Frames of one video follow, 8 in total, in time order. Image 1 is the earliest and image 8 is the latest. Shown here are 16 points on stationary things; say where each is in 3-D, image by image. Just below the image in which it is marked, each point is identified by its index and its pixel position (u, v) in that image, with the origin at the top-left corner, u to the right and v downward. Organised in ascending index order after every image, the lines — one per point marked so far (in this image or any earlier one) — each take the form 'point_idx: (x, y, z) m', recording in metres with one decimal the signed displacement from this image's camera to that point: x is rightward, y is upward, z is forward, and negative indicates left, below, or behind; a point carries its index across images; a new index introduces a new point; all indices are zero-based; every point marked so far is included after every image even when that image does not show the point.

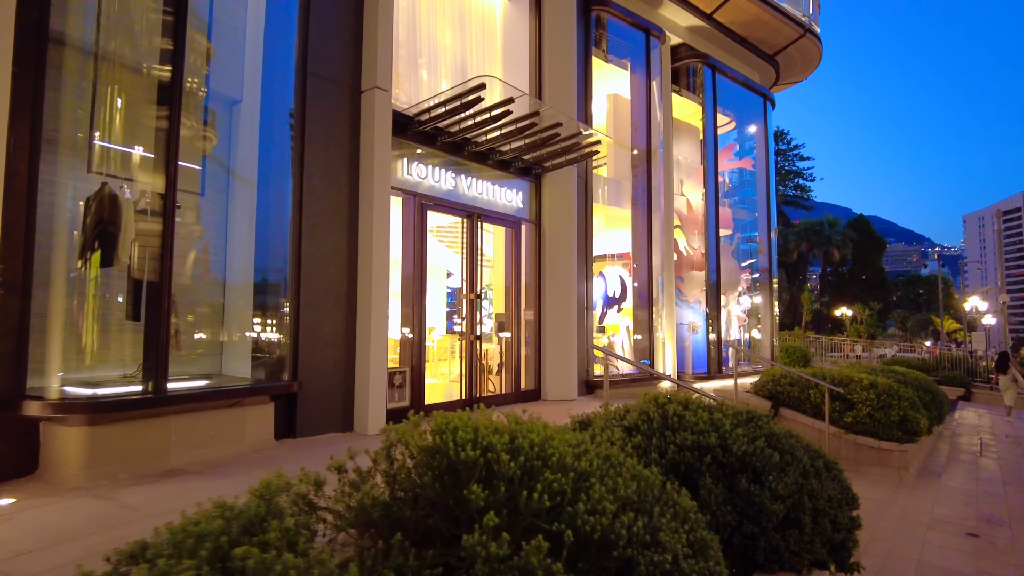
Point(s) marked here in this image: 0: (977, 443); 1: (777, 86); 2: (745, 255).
0: (+7.2, -2.4, +10.6) m
1: (+7.7, +5.9, +19.8) m
2: (+5.8, +0.8, +17.2) m
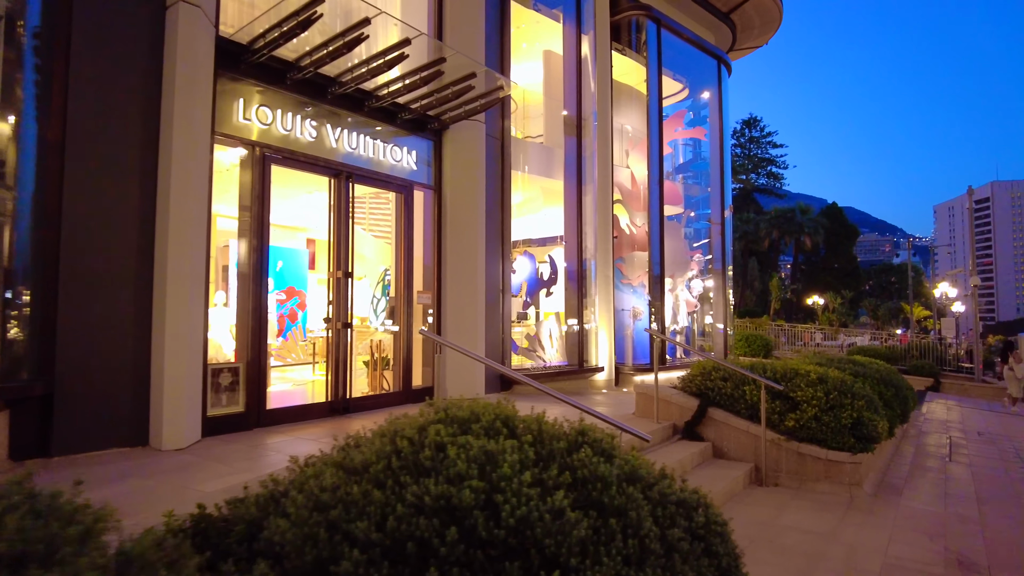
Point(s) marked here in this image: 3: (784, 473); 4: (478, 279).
0: (+5.8, -2.1, +9.1) m
1: (+6.0, +6.4, +18.3) m
2: (+4.2, +1.2, +15.6) m
3: (+2.5, -1.7, +6.3) m
4: (-0.5, +0.1, +9.3) m
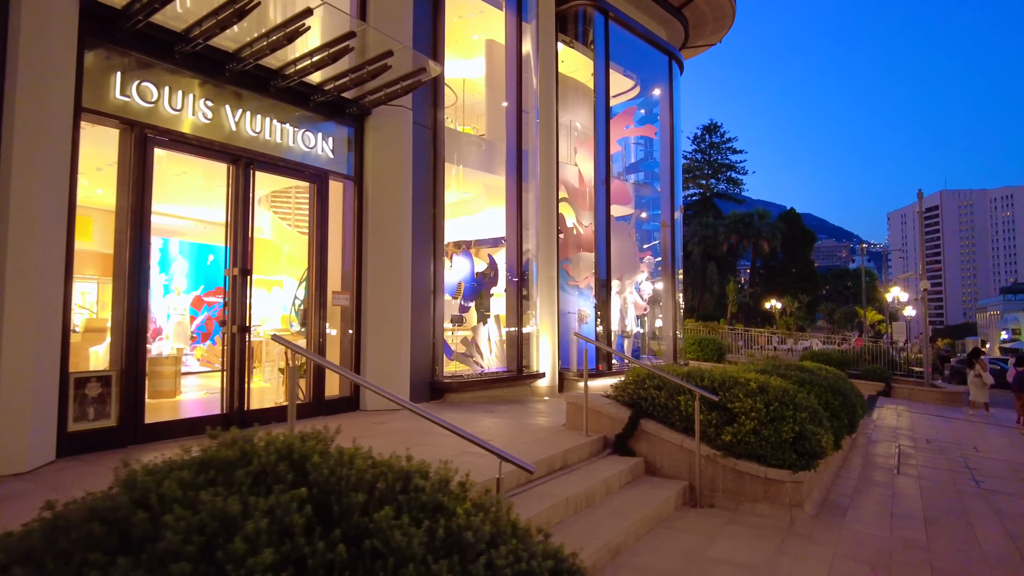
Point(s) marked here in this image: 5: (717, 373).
0: (+4.9, -2.1, +8.7) m
1: (+4.6, +6.3, +17.9) m
2: (+3.0, +1.1, +15.1) m
3: (+1.7, -1.7, +5.7) m
4: (-1.4, +0.1, +8.6) m
5: (+2.0, -0.8, +6.6) m
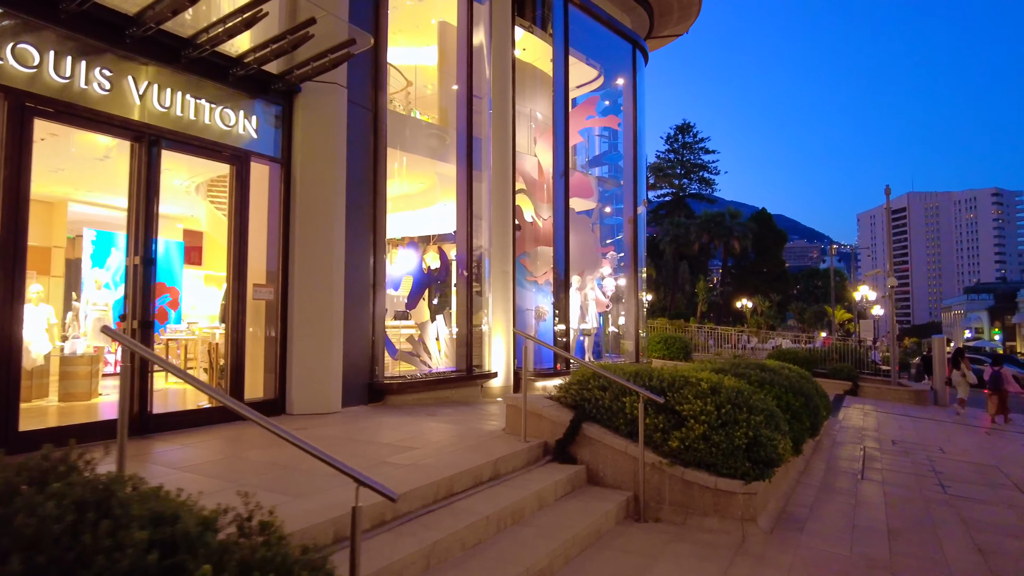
0: (+4.2, -2.0, +8.2) m
1: (+3.6, +6.4, +17.4) m
2: (+2.1, +1.2, +14.6) m
3: (+1.2, -1.7, +5.2) m
4: (-2.1, +0.2, +7.9) m
5: (+1.4, -0.7, +6.0) m
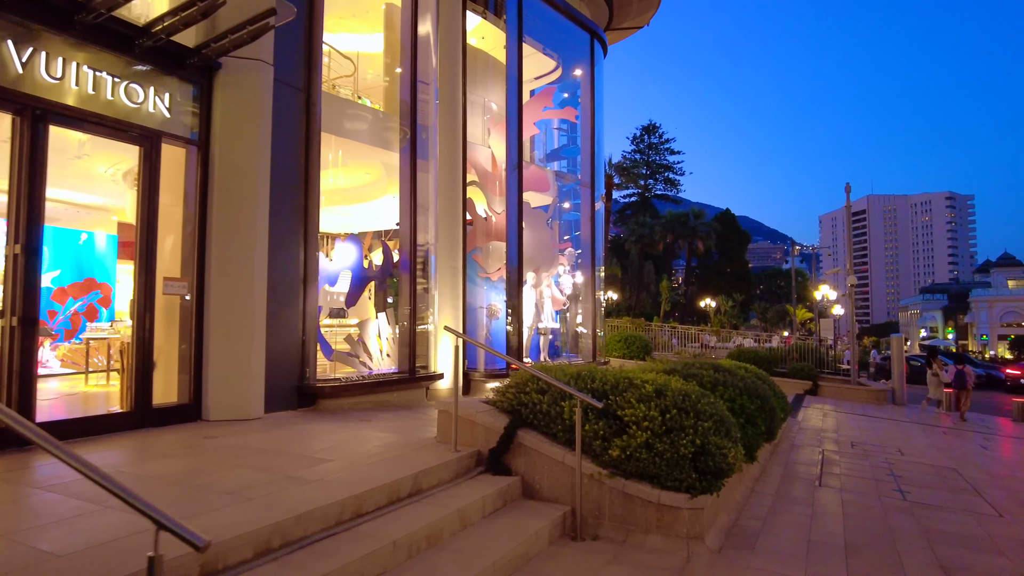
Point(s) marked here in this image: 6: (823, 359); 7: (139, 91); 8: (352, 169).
0: (+3.5, -2.0, +7.9) m
1: (+2.6, +6.4, +17.0) m
2: (+1.1, +1.3, +14.1) m
3: (+0.6, -1.6, +4.7) m
4: (-2.7, +0.3, +7.3) m
5: (+0.8, -0.7, +5.5) m
6: (+8.4, -1.9, +18.4) m
7: (-3.6, +1.9, +6.6) m
8: (-2.2, +1.7, +9.6) m
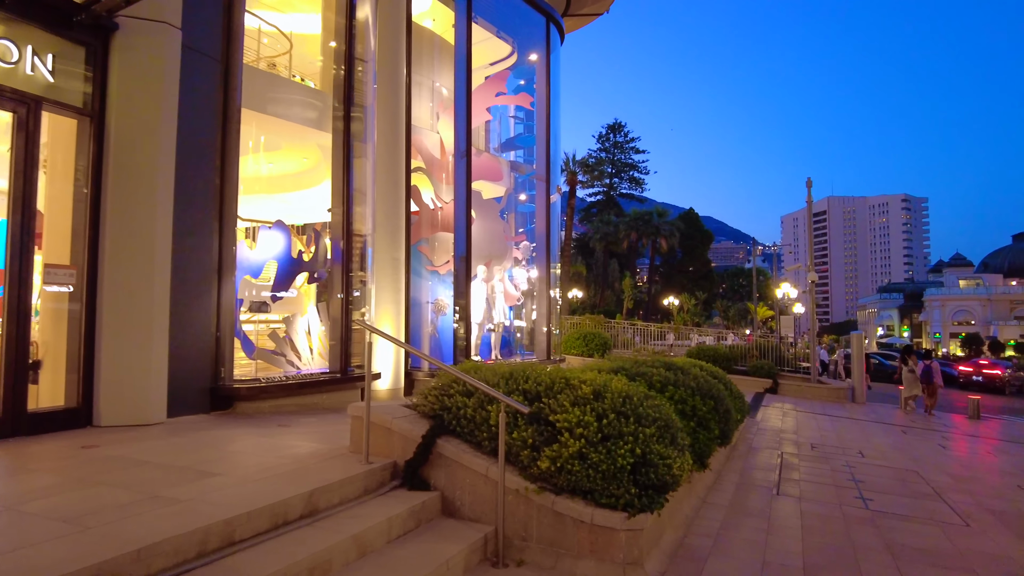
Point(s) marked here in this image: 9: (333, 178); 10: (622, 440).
0: (+2.9, -1.9, +7.4) m
1: (+1.5, +6.5, +16.4) m
2: (+0.2, +1.4, +13.5) m
3: (+0.1, -1.5, +4.0) m
4: (-3.4, +0.4, +6.5) m
5: (+0.3, -0.6, +4.9) m
6: (+7.2, -1.8, +18.2) m
7: (-4.2, +2.0, +5.8) m
8: (-3.0, +1.8, +8.8) m
9: (-2.5, +1.5, +9.2) m
10: (+0.7, -0.9, +4.1) m
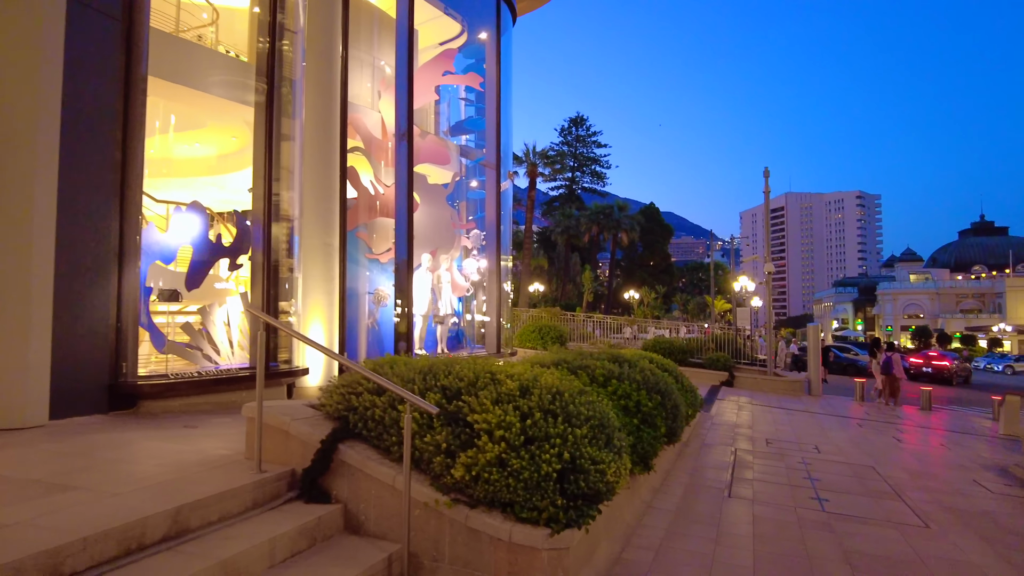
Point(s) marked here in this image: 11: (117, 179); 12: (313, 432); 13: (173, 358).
0: (+2.2, -1.8, +6.9) m
1: (+0.3, +6.7, +15.9) m
2: (-0.8, +1.6, +12.9) m
3: (-0.3, -1.4, +3.5) m
4: (-3.9, +0.5, +5.7) m
5: (-0.3, -0.5, +4.3) m
6: (+6.0, -1.6, +18.0) m
7: (-4.7, +2.1, +4.9) m
8: (-3.7, +2.0, +8.1) m
9: (-3.2, +1.6, +8.5) m
10: (+0.2, -0.8, +3.6) m
11: (-3.8, +1.1, +6.6) m
12: (-1.2, -0.8, +4.1) m
13: (-3.6, -0.7, +7.3) m
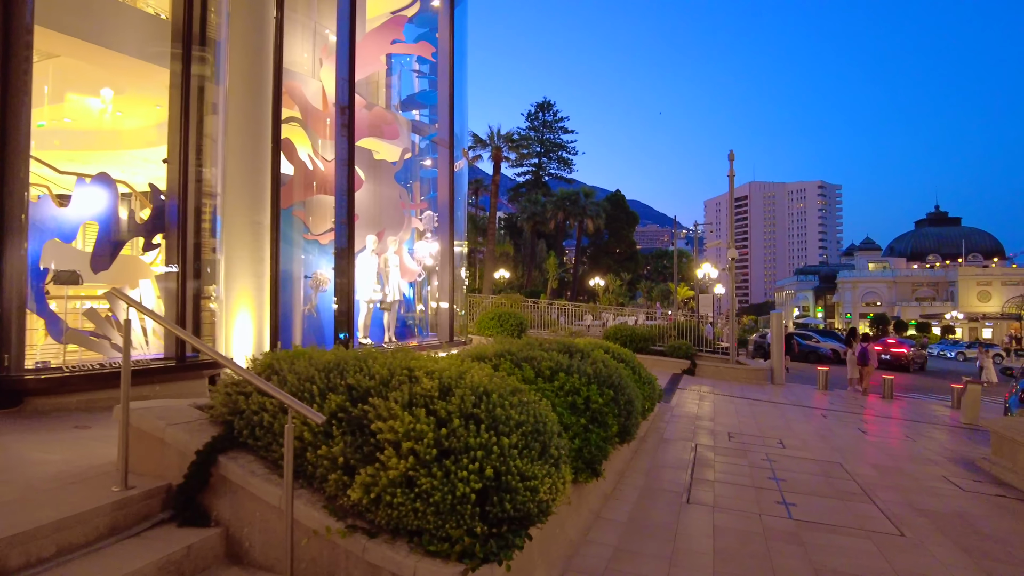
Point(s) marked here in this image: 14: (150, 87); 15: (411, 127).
0: (+1.7, -1.6, +6.4) m
1: (-0.6, +7.0, +15.1) m
2: (-1.6, +1.8, +12.1) m
3: (-0.7, -1.3, +2.8) m
4: (-4.4, +0.6, +4.8) m
5: (-0.7, -0.4, +3.7) m
6: (+4.9, -1.3, +17.6) m
7: (-5.2, +2.3, +4.0) m
8: (-4.3, +2.2, +7.2) m
9: (-3.8, +1.8, +7.6) m
10: (-0.2, -0.7, +2.9) m
11: (-4.3, +1.2, +5.7) m
12: (-1.6, -0.7, +3.4) m
13: (-4.2, -0.6, +6.5) m
14: (-4.1, +2.3, +7.5) m
15: (-1.8, +2.9, +11.9) m
